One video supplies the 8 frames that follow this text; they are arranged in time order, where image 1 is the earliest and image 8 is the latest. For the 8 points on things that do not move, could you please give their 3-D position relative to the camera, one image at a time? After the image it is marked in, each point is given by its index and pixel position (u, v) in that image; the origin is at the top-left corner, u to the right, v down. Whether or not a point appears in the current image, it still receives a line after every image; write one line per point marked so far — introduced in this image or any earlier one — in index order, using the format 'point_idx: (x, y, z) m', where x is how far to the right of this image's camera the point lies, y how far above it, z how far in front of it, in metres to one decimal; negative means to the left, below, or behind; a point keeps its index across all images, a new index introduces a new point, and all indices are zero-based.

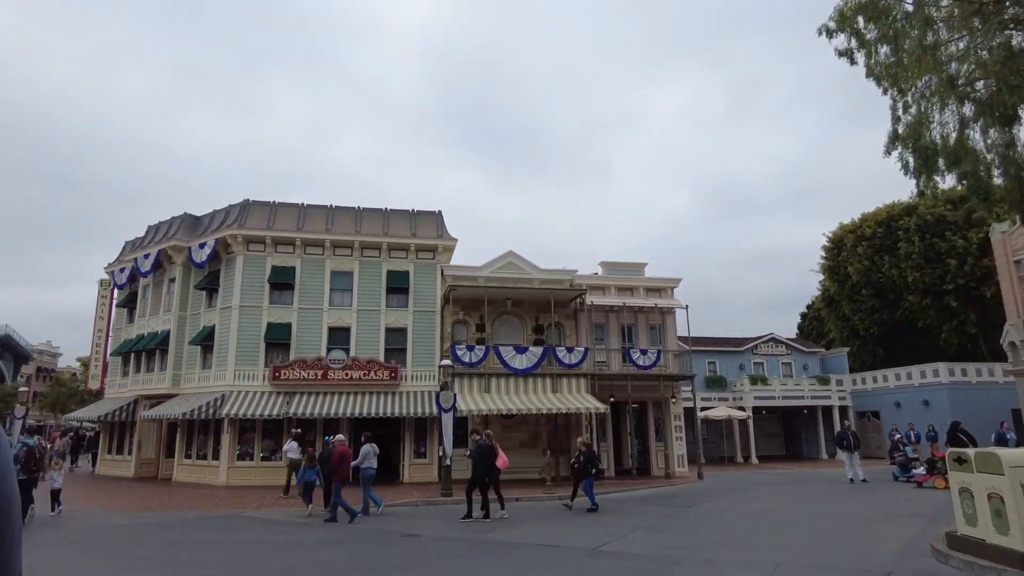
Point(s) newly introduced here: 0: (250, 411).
0: (-7.8, -3.7, +19.7) m
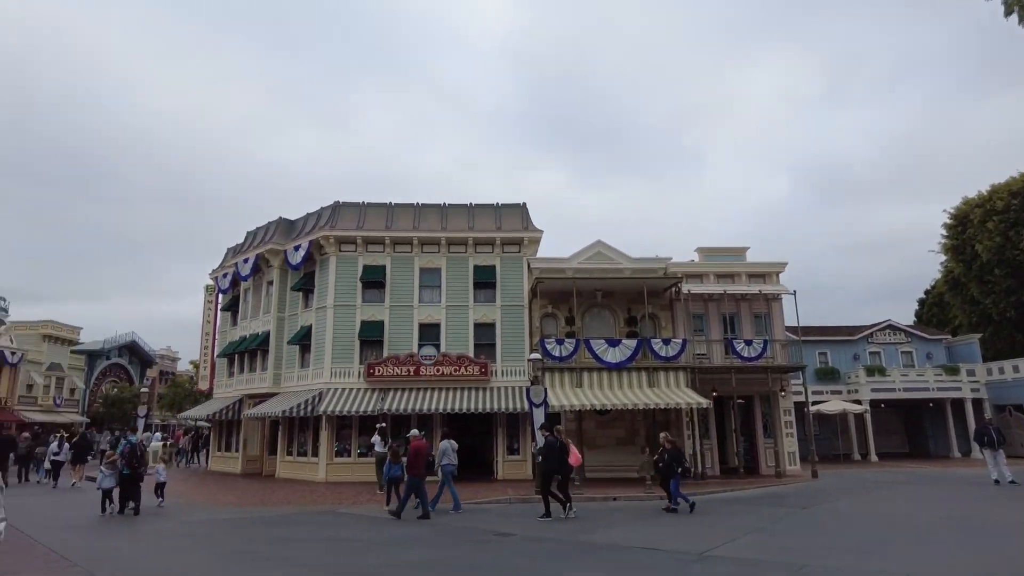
0: (-5.0, -3.6, +20.0) m
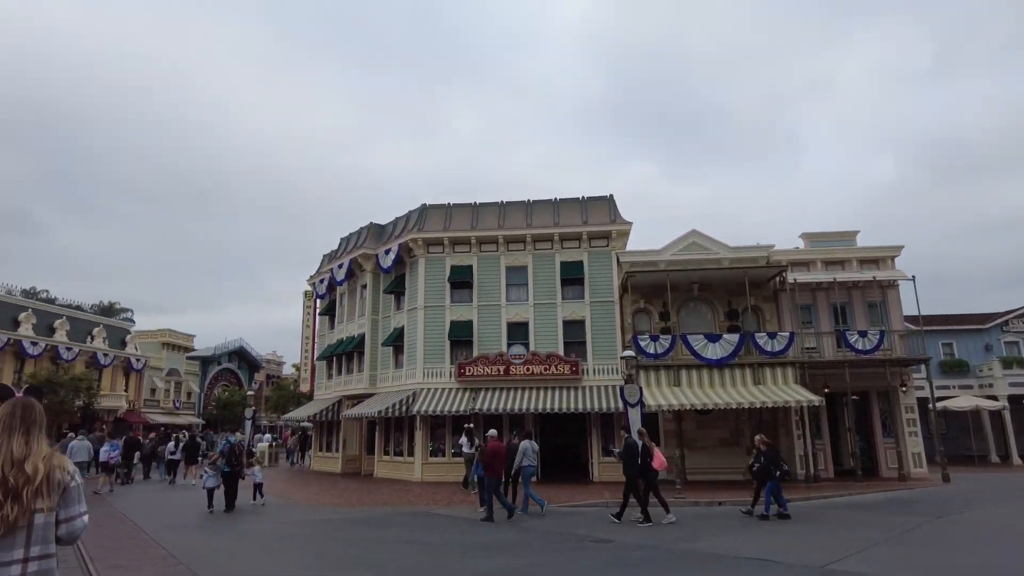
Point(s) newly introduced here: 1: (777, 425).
0: (-2.2, -3.7, +20.0) m
1: (+8.0, -4.1, +19.9) m
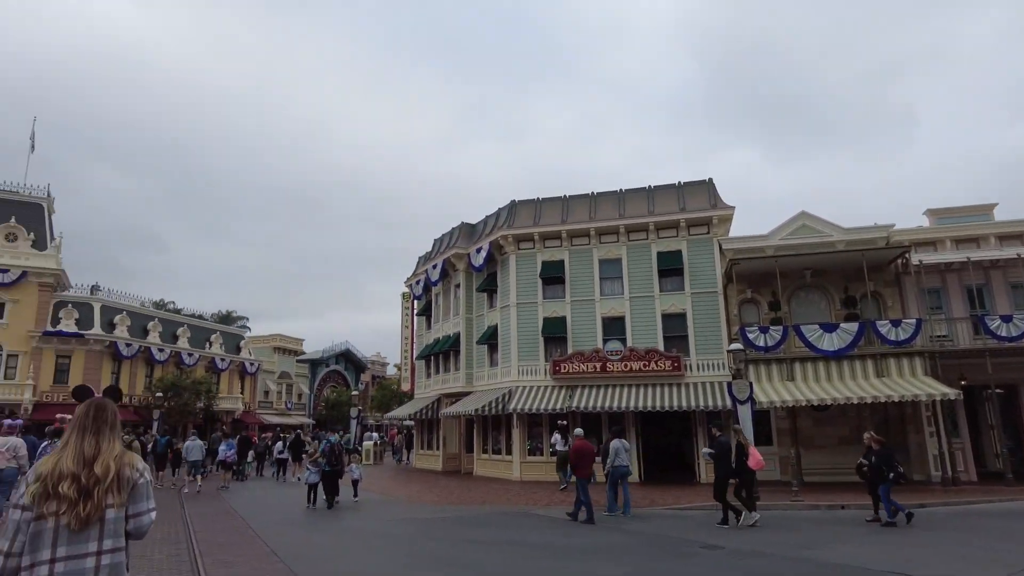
0: (+0.7, -3.5, +19.7) m
1: (+10.8, -3.7, +18.1) m
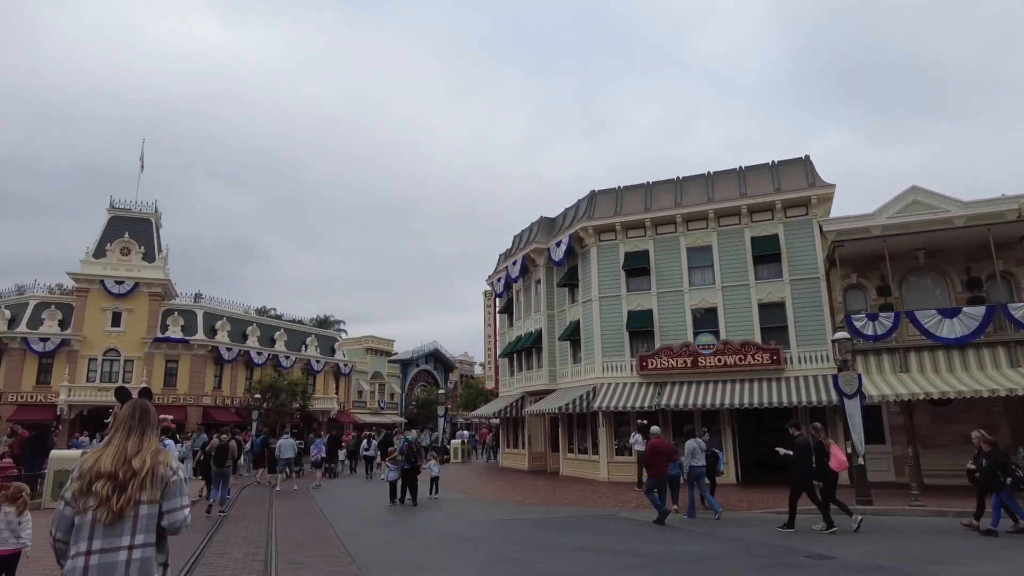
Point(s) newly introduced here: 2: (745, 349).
0: (+3.1, -3.3, +18.9) m
1: (+12.9, -3.1, +16.0) m
2: (+6.5, -1.7, +18.7) m
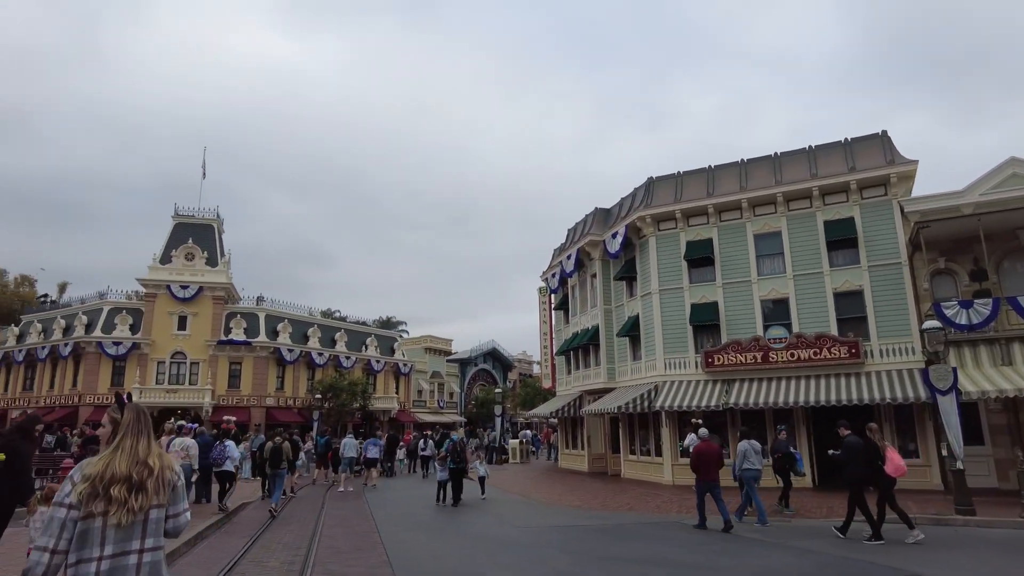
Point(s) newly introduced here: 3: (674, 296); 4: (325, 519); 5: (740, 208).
0: (+4.6, -3.1, +17.7) m
1: (+14.1, -2.7, +14.0) m
2: (+8.0, -1.4, +17.2) m
3: (+4.8, -0.2, +19.8) m
4: (-3.8, -4.7, +13.5) m
5: (+6.6, +2.3, +19.3) m
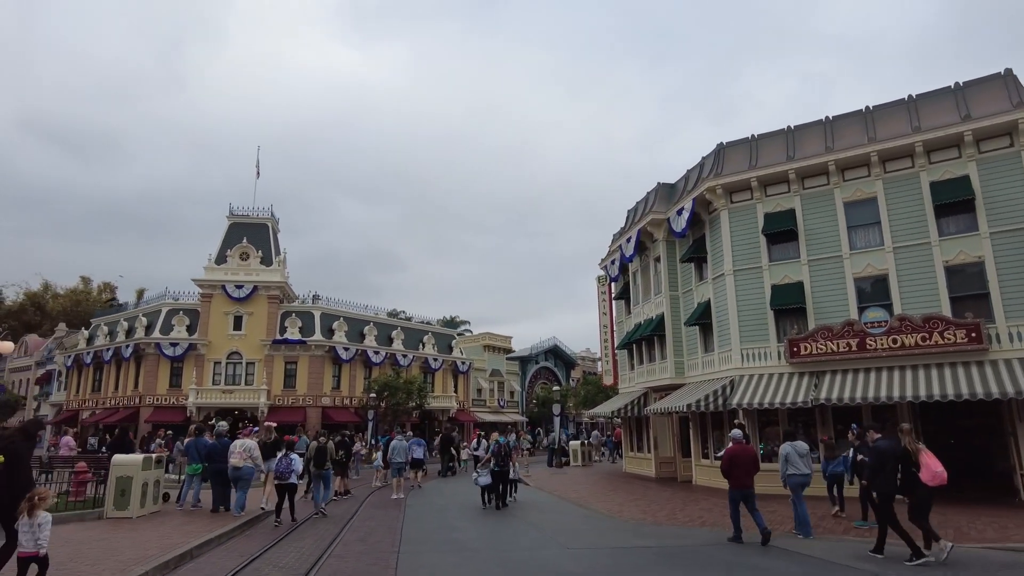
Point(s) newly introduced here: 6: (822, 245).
0: (+5.8, -2.6, +15.2) m
1: (+14.9, -1.9, +10.6) m
2: (+9.1, -0.8, +14.4) m
3: (+6.2, +0.3, +17.3) m
4: (-2.9, -4.4, +11.9) m
5: (+7.9, +2.9, +16.6) m
6: (+7.6, +1.1, +16.5) m
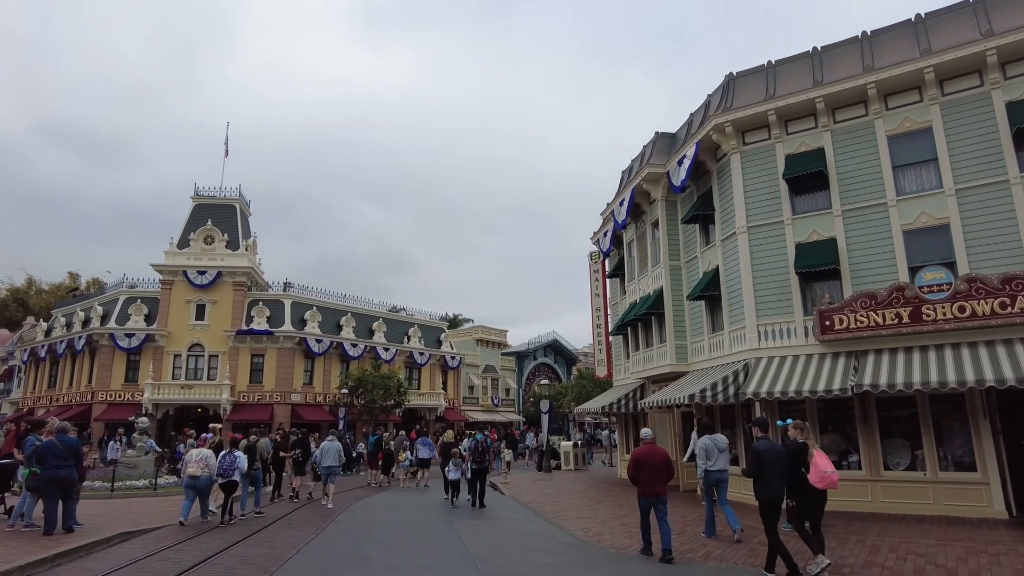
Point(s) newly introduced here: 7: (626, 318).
0: (+4.9, -1.7, +11.7) m
1: (+13.9, -1.1, +6.9) m
2: (+8.2, 0.0, +10.8) m
3: (+5.3, +1.1, +13.7) m
4: (-3.9, -3.6, +8.5) m
5: (+7.0, +3.7, +13.1) m
6: (+6.7, +1.9, +13.0) m
7: (+3.3, -0.8, +18.9) m
